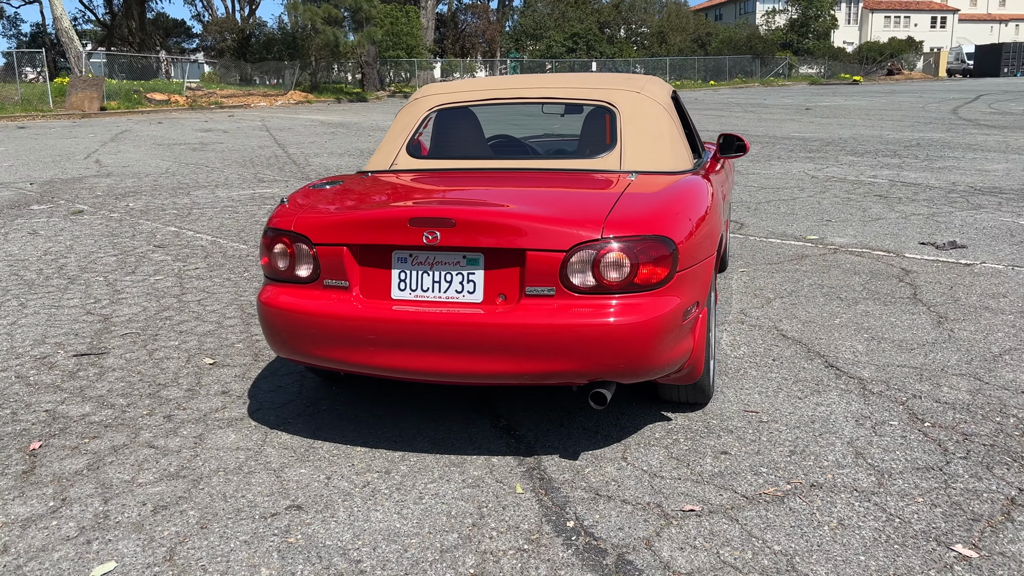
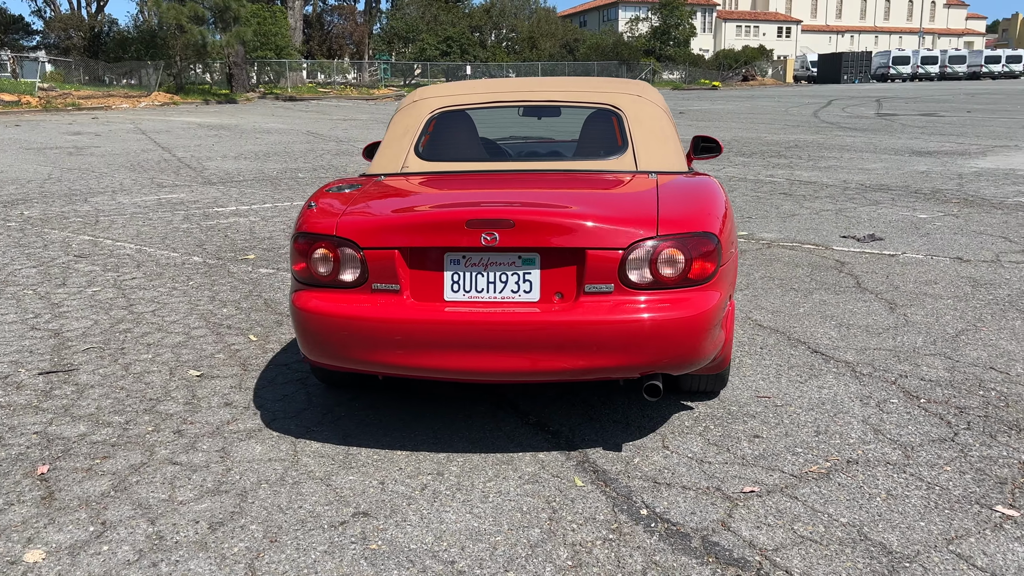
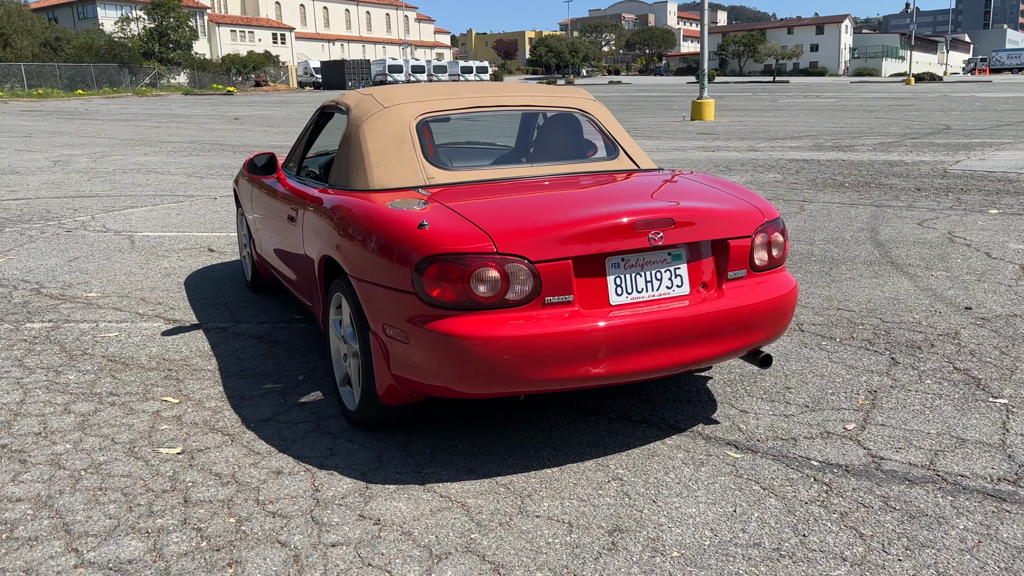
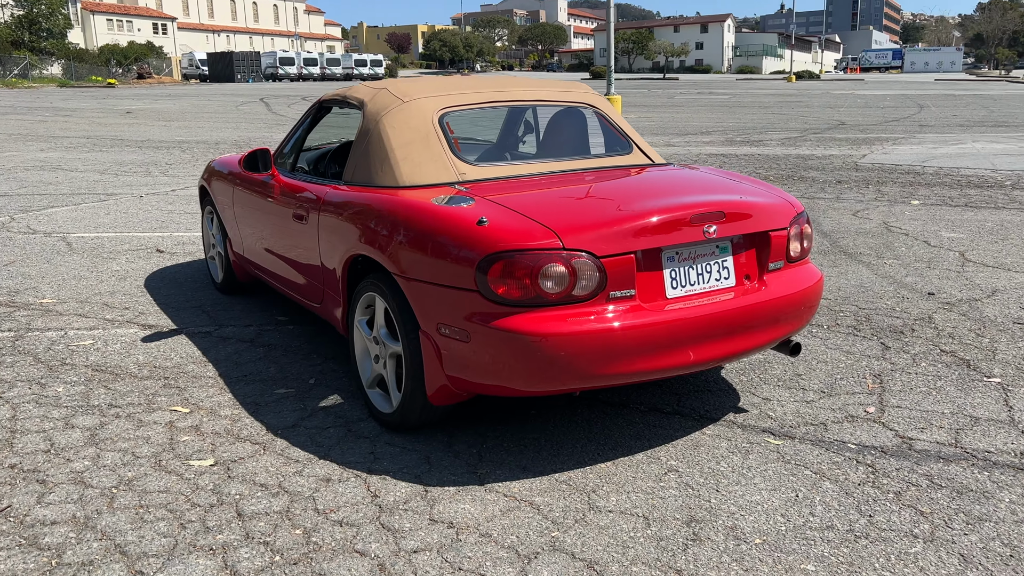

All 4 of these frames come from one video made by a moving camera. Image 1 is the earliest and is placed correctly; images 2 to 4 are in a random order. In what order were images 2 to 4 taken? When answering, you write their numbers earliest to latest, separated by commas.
2, 3, 4
